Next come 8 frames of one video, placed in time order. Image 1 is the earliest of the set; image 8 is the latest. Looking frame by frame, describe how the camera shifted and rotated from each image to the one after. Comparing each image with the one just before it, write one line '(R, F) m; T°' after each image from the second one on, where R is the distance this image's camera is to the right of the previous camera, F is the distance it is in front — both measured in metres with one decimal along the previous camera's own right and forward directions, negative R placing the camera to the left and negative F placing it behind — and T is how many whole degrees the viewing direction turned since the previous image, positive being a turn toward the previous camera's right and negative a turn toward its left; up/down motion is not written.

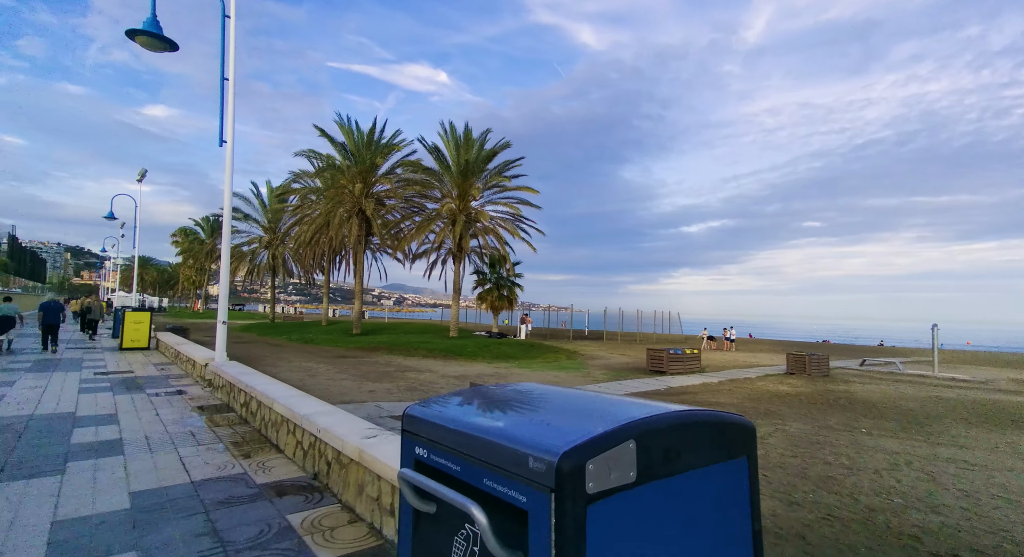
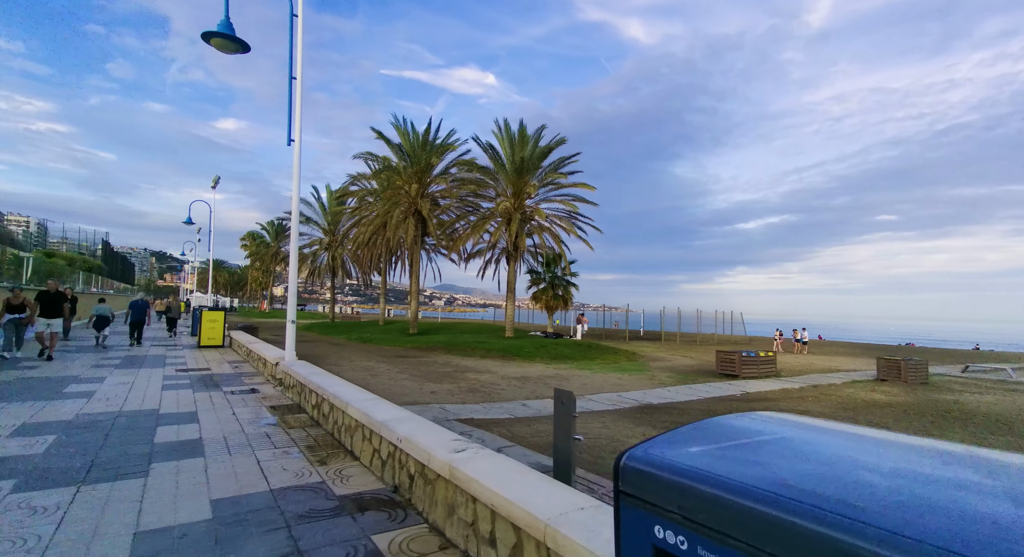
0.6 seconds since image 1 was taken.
(-0.4, +0.4) m; -6°
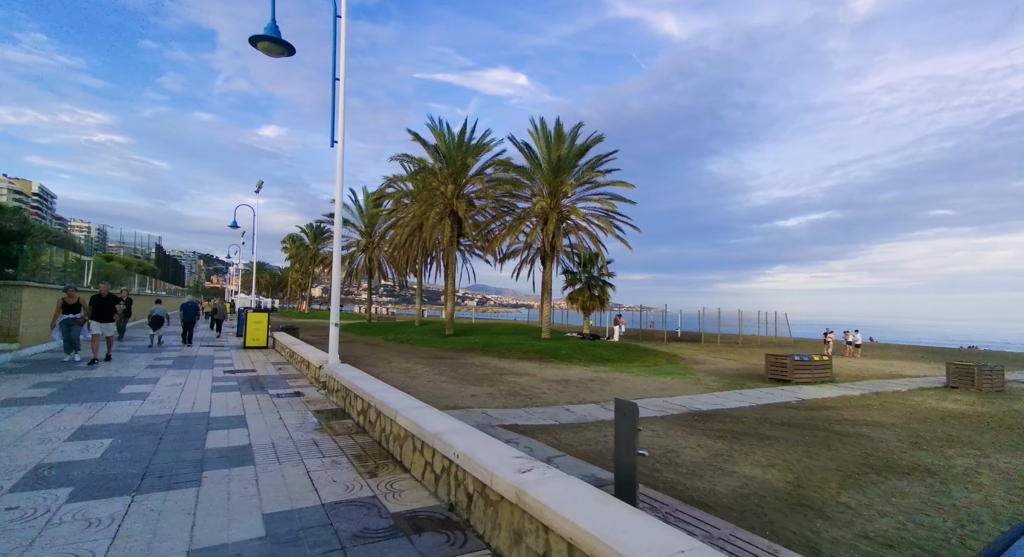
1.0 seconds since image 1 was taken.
(-0.2, +0.3) m; -4°
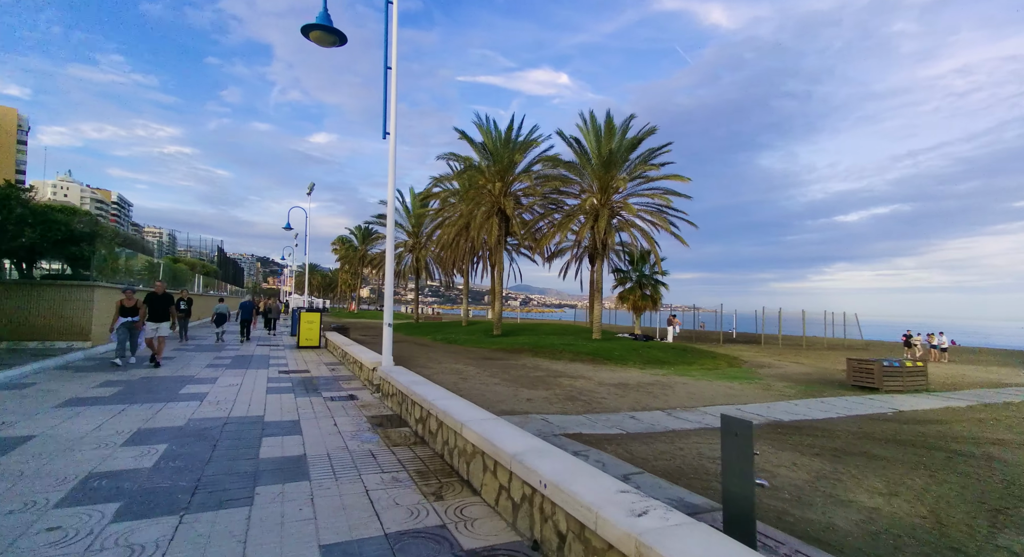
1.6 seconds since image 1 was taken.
(-0.3, +0.6) m; -5°
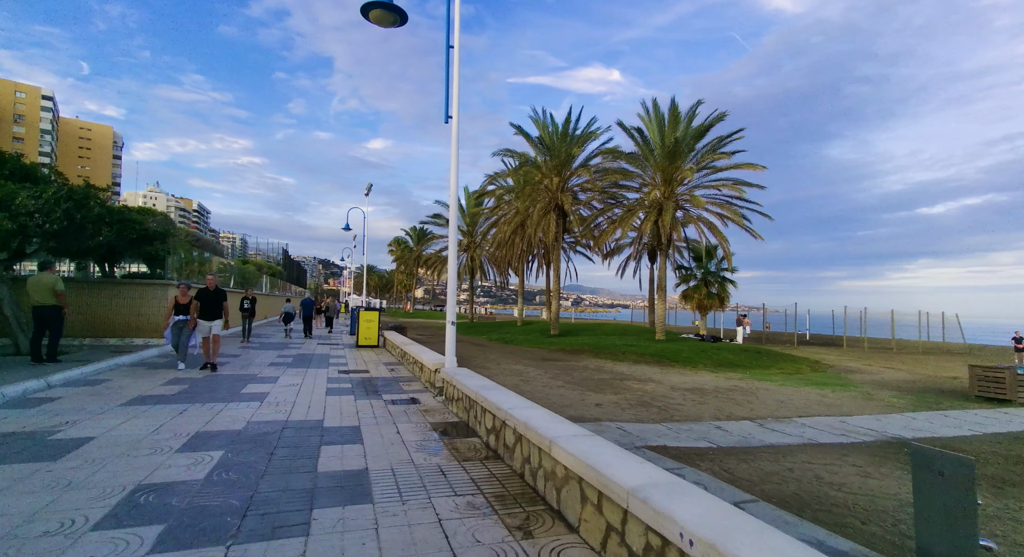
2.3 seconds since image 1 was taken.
(-0.4, +0.8) m; -6°
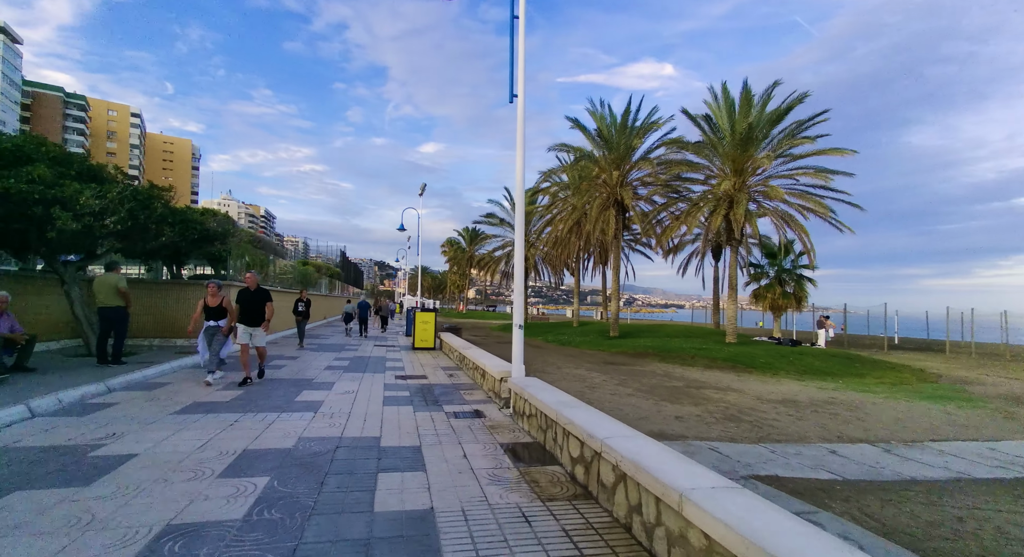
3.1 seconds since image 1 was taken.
(-0.4, +0.9) m; -6°
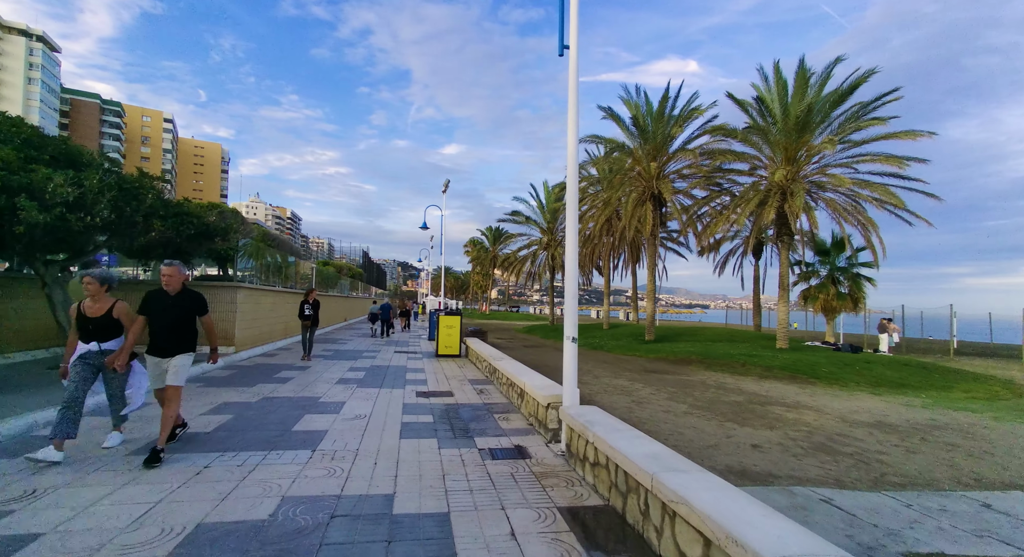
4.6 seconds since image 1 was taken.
(-0.3, +1.5) m; -3°
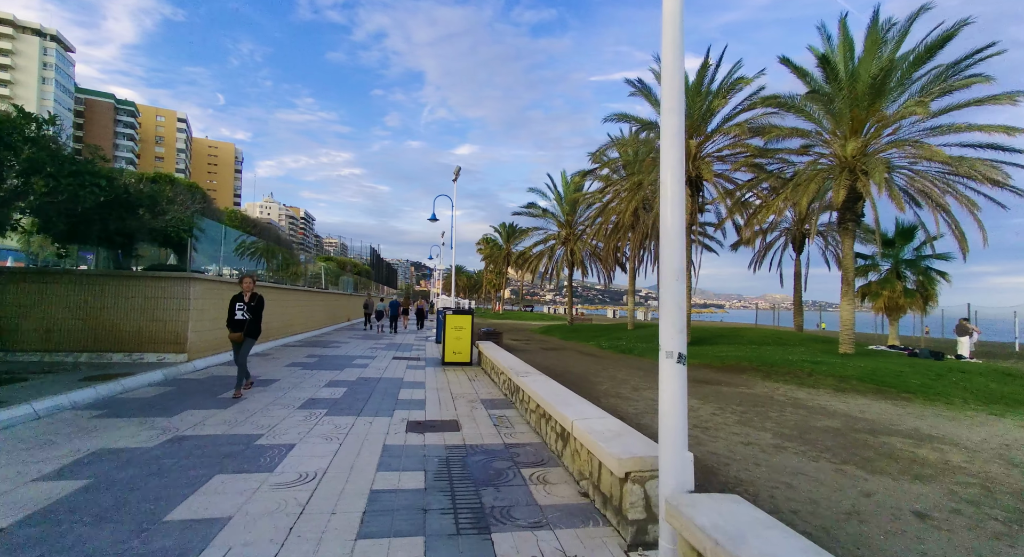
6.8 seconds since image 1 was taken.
(-0.2, +2.7) m; -2°
